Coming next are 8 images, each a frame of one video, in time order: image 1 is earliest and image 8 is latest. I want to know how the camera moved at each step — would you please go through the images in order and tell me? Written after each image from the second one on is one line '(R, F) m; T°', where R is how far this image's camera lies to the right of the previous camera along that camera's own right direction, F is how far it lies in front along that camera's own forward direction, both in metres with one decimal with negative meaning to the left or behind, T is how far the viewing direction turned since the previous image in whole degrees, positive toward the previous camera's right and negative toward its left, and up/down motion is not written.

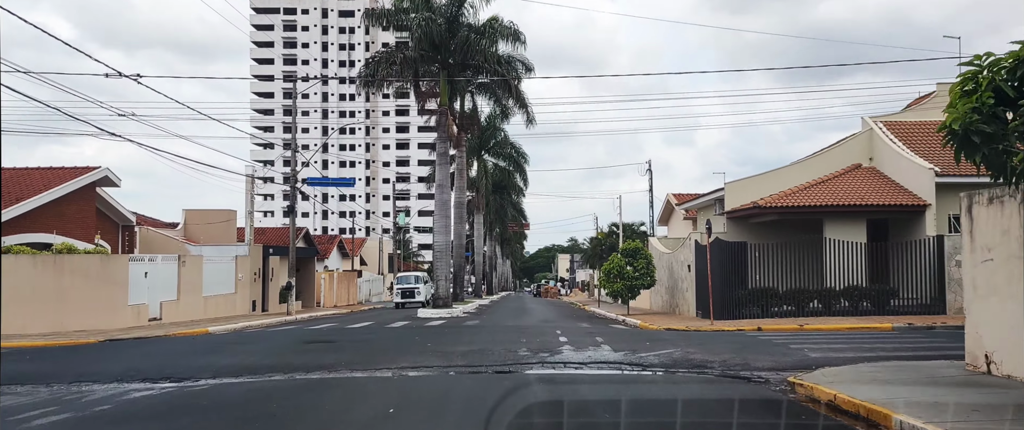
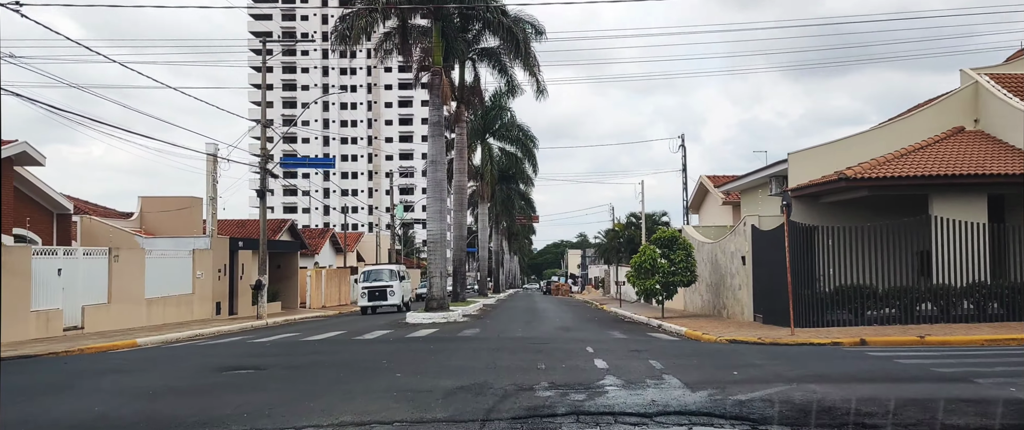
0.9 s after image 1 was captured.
(-0.1, +5.3) m; -1°
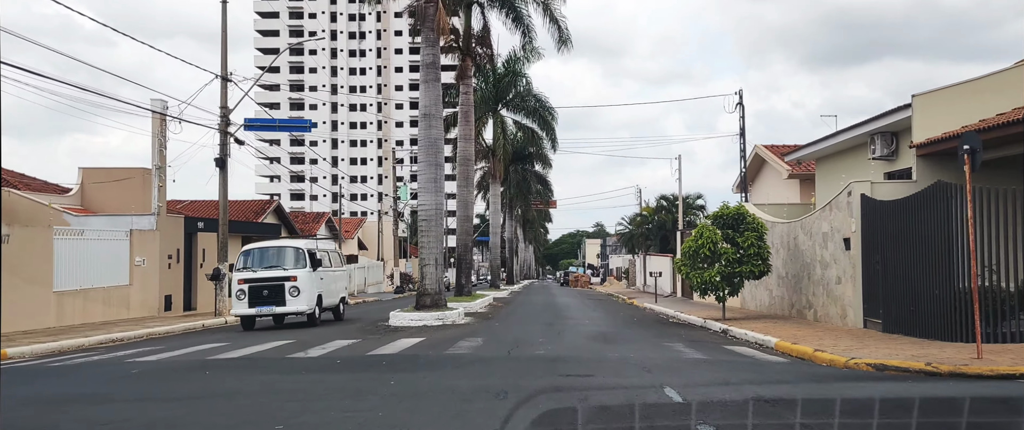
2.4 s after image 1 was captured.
(-0.1, +5.6) m; -1°
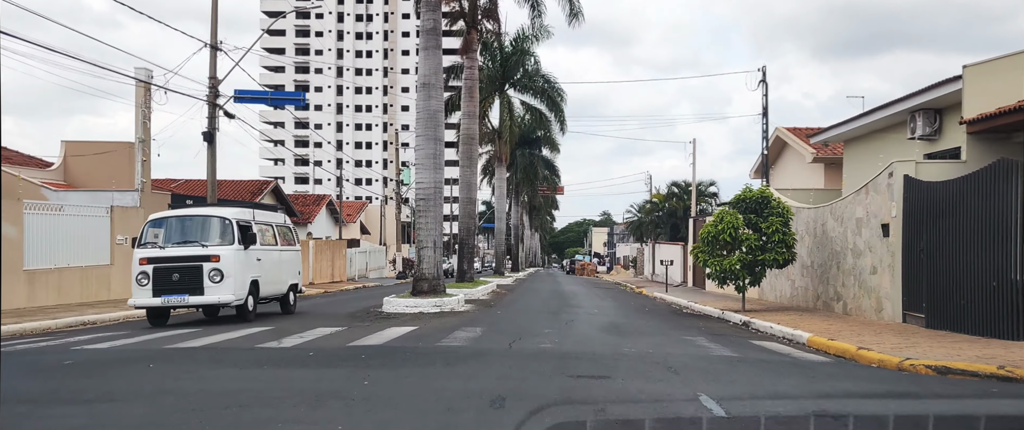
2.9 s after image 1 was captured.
(0.0, +1.4) m; 0°
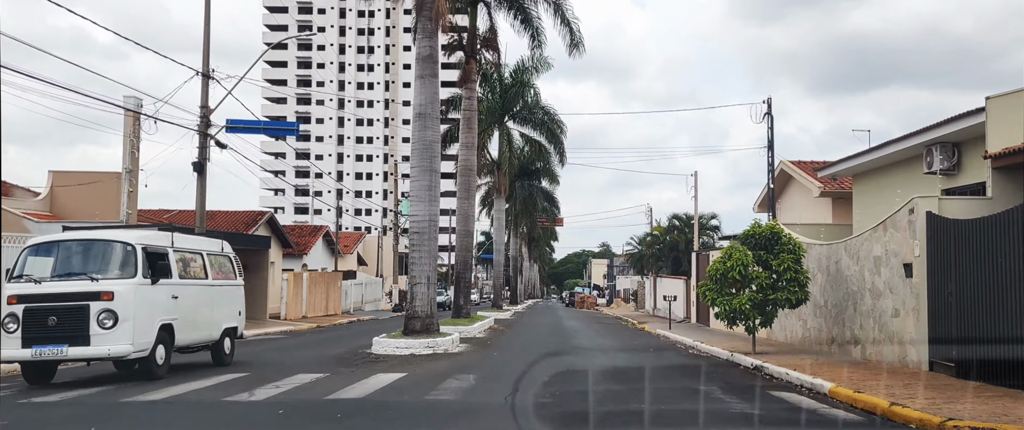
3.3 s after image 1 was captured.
(0.0, +0.8) m; 0°
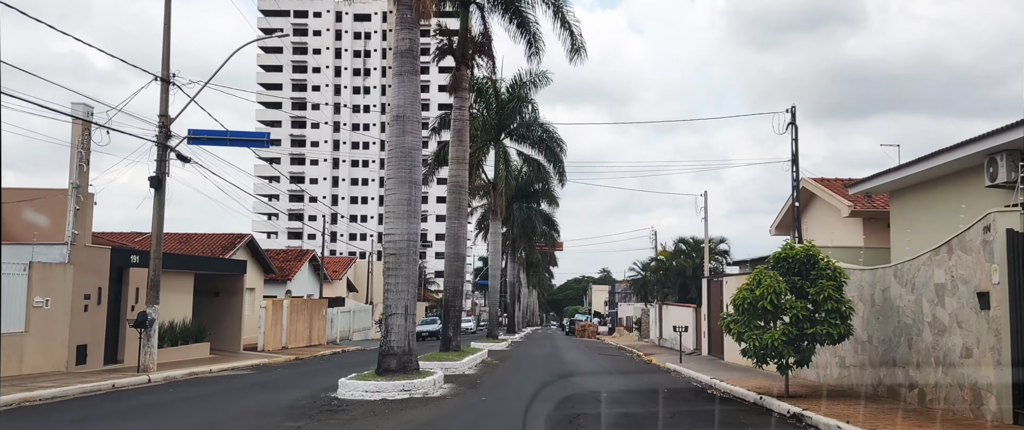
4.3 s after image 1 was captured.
(+0.1, +2.3) m; 0°
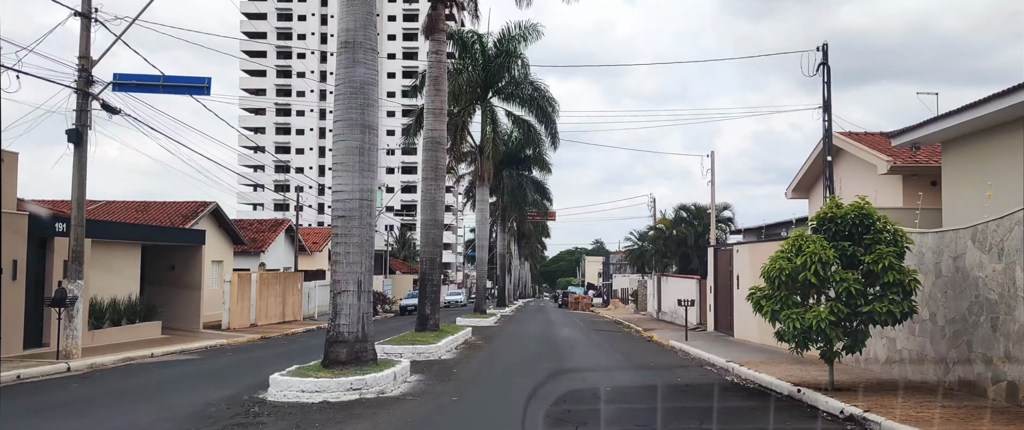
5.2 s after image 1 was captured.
(+0.2, +2.8) m; +1°
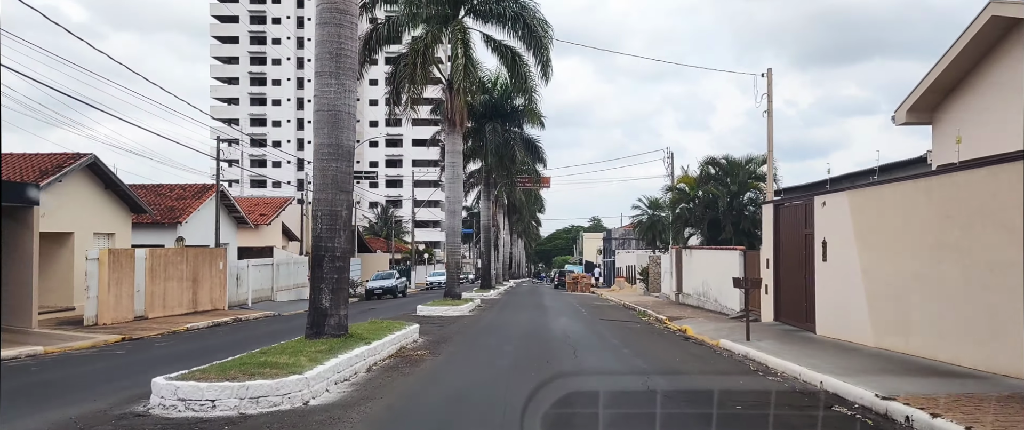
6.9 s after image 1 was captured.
(+0.6, +8.2) m; 0°
